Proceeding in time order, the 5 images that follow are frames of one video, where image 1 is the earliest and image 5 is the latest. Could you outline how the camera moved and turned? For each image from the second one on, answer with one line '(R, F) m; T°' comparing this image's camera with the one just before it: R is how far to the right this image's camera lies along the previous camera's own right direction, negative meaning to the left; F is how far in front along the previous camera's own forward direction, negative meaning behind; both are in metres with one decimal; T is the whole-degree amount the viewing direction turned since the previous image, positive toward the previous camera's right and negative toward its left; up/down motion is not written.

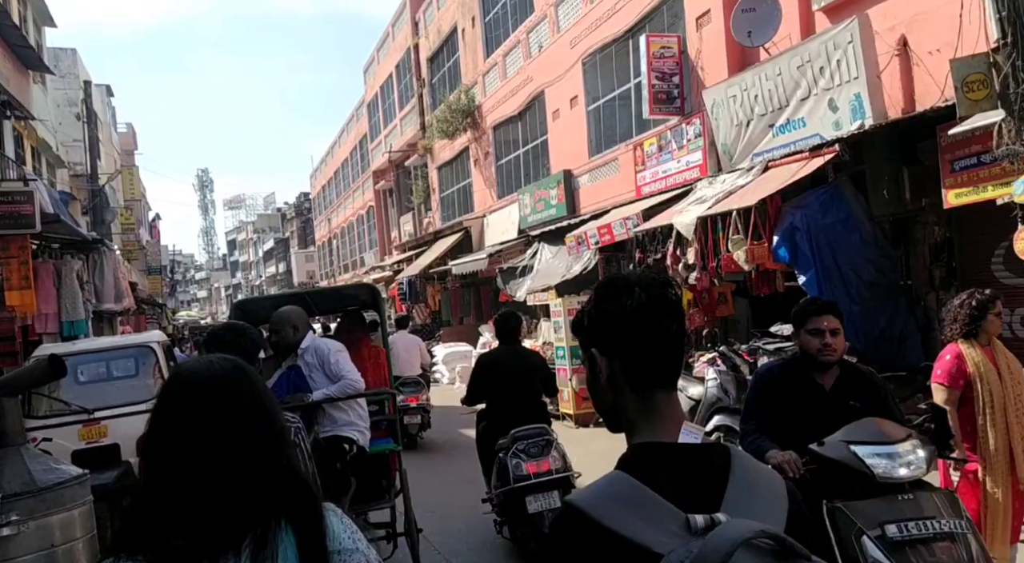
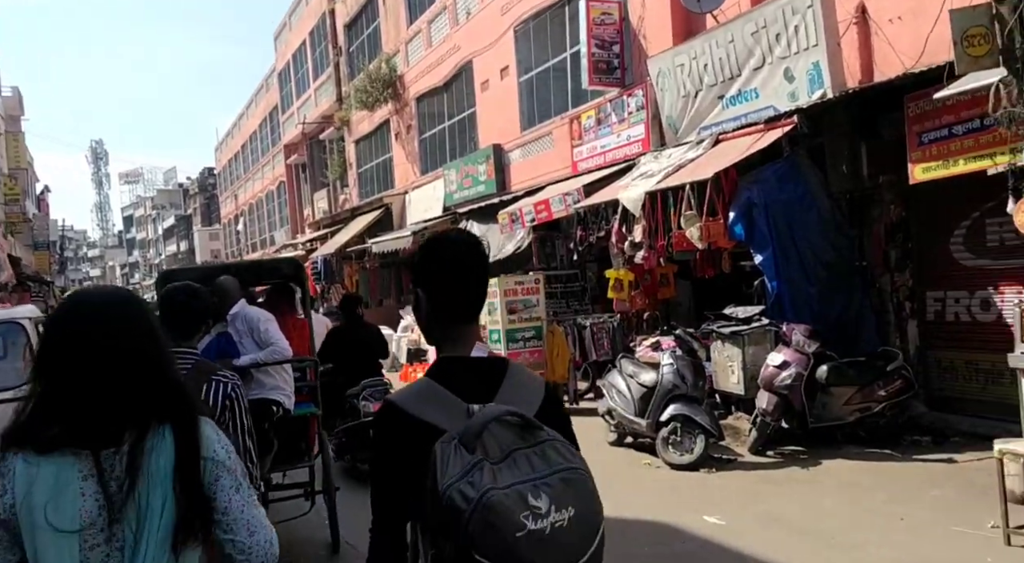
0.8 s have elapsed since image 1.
(-0.2, +0.8) m; +6°
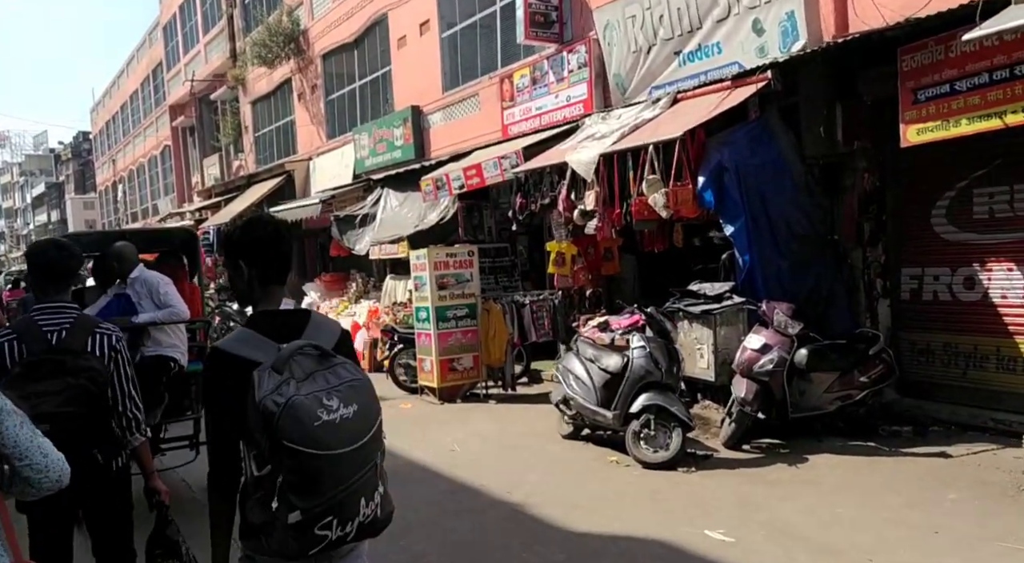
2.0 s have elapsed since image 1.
(-0.3, +1.0) m; +7°
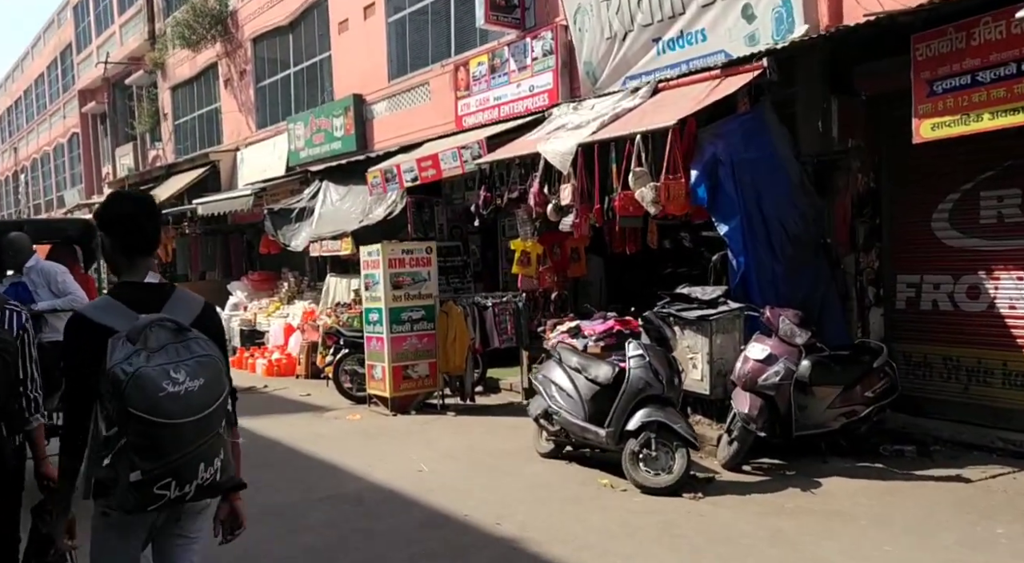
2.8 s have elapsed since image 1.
(-0.4, +0.7) m; +5°
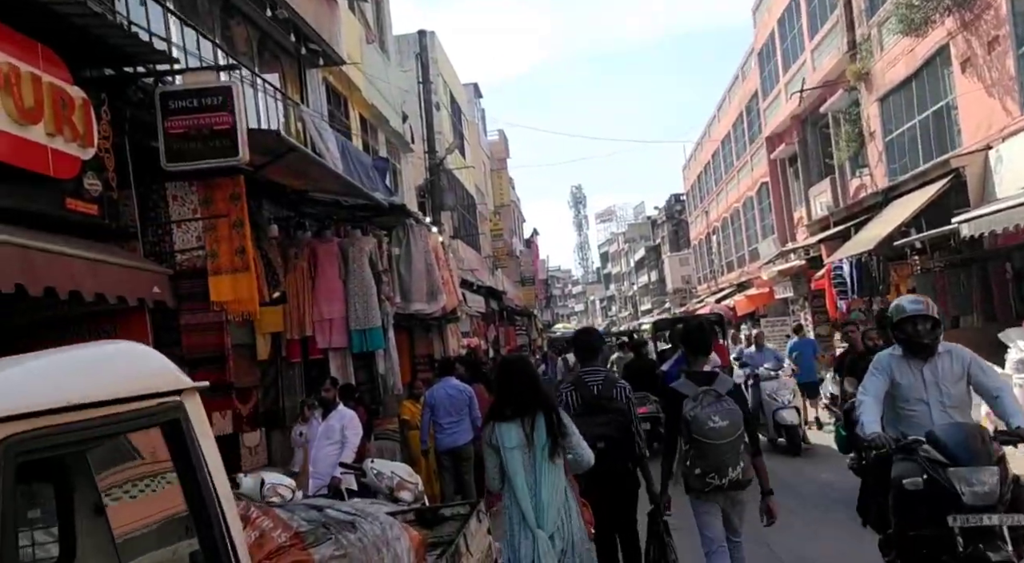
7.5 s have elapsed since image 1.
(-2.8, +4.1) m; -42°
